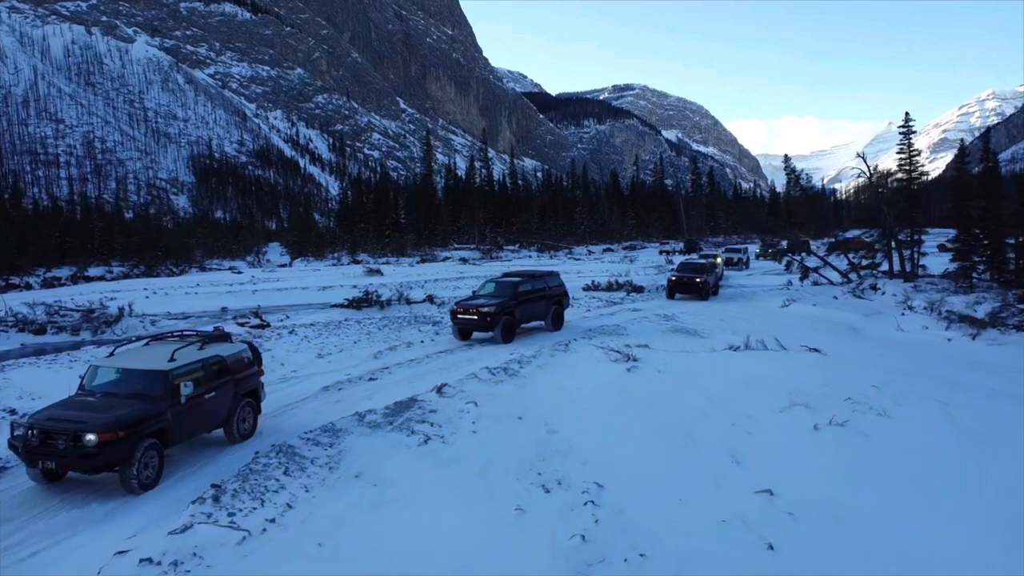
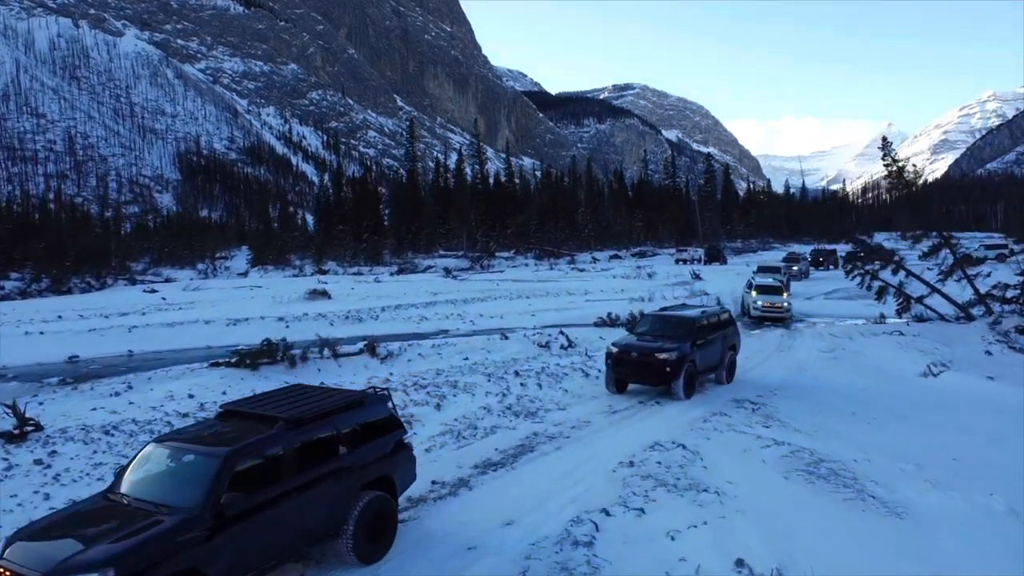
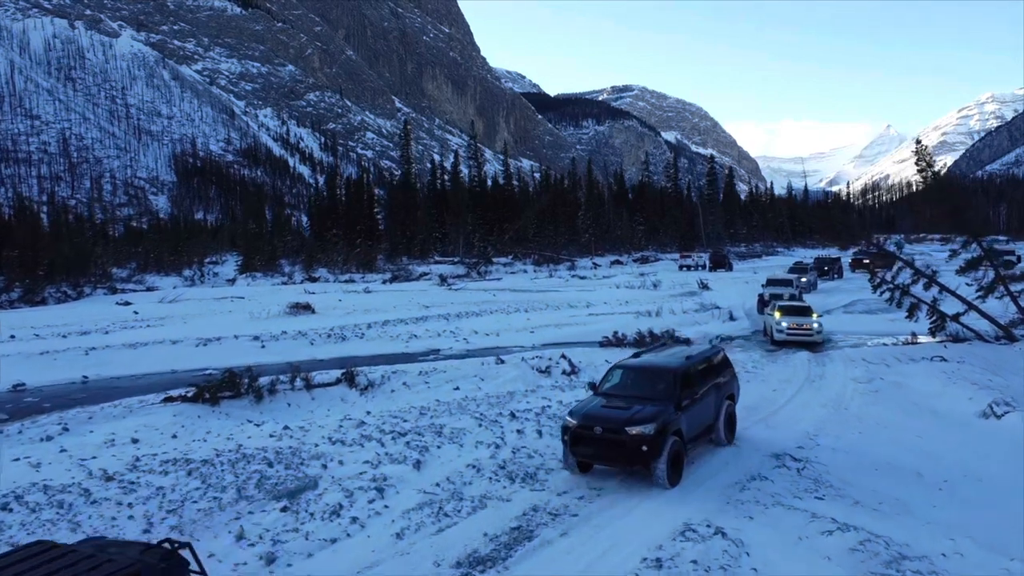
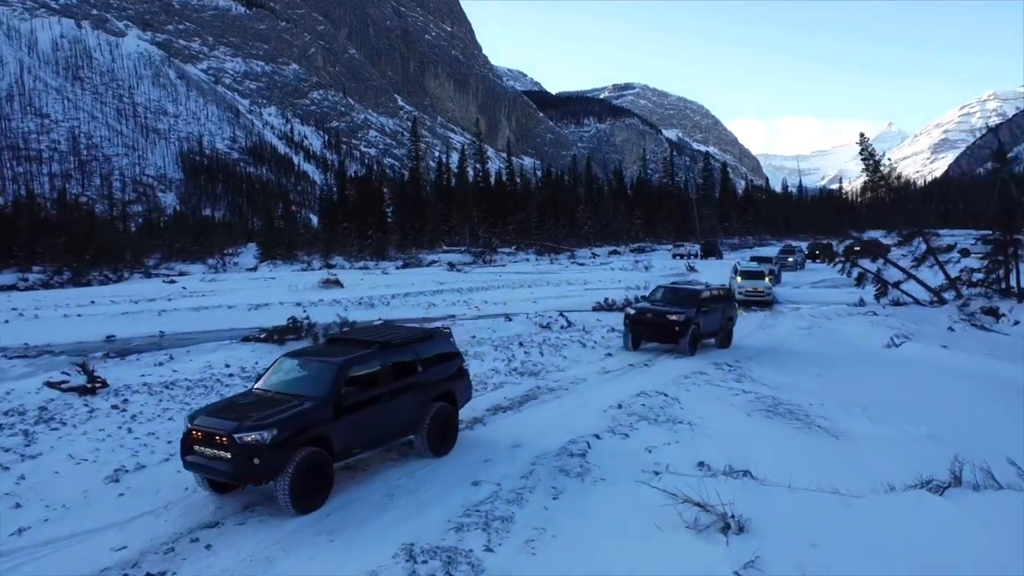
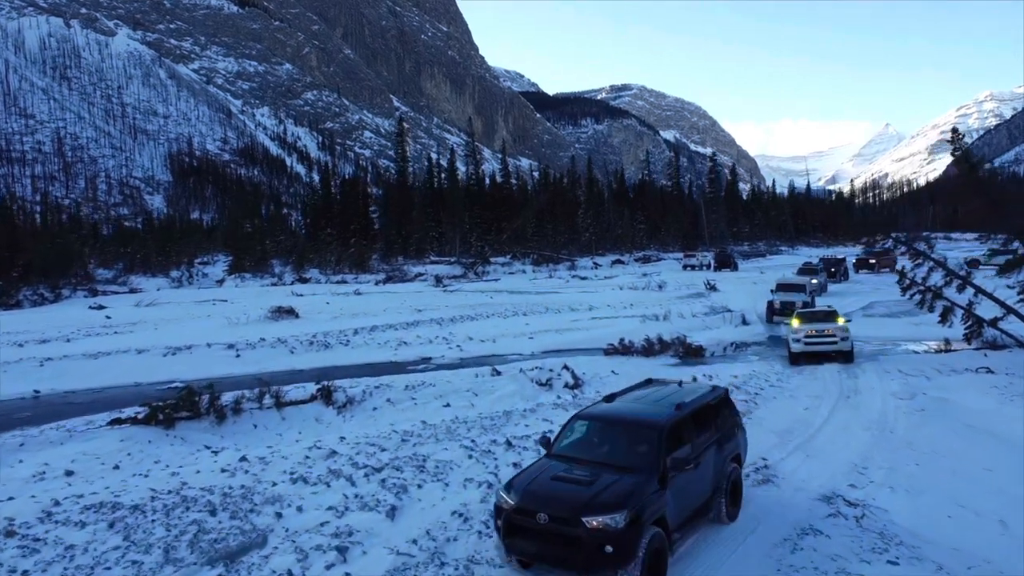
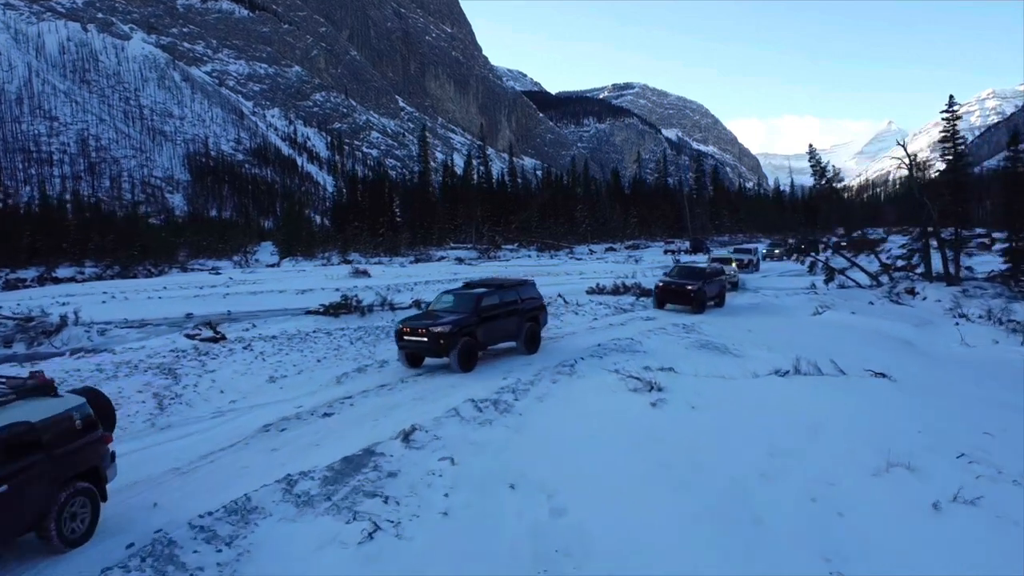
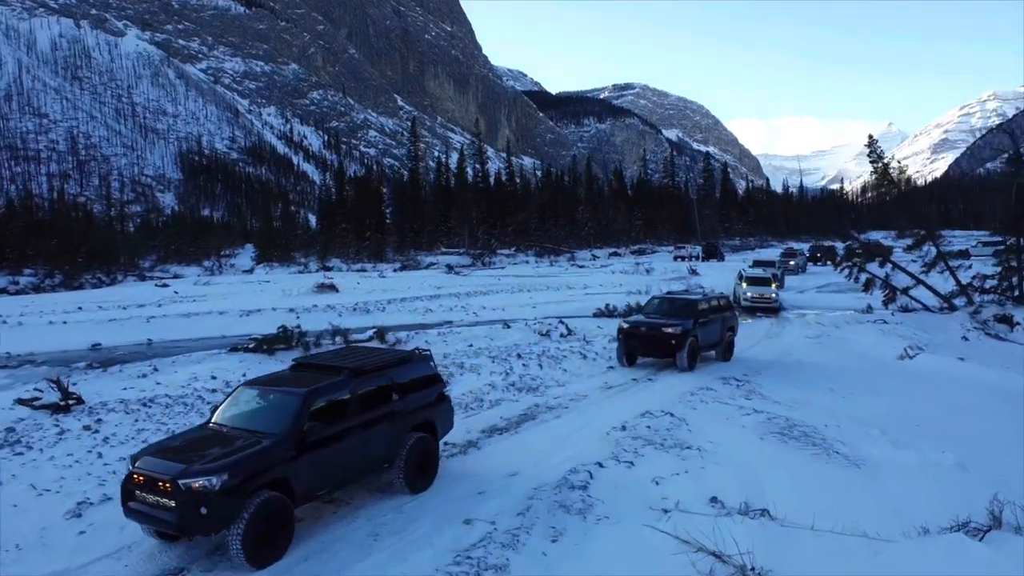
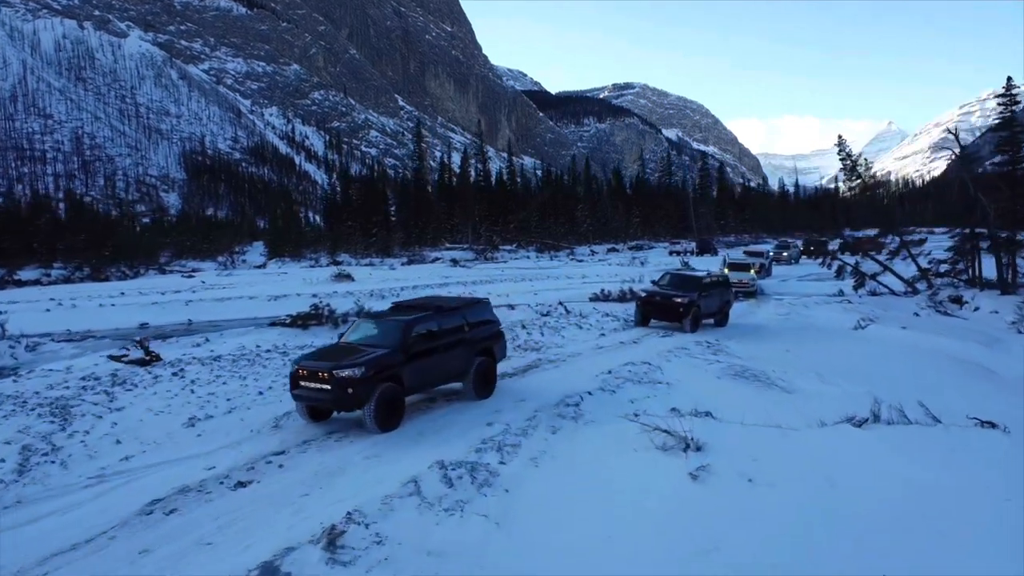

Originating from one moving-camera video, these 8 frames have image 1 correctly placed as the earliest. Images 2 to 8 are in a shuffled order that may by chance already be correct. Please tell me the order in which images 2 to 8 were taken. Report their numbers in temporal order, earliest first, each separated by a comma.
6, 8, 4, 7, 2, 3, 5
